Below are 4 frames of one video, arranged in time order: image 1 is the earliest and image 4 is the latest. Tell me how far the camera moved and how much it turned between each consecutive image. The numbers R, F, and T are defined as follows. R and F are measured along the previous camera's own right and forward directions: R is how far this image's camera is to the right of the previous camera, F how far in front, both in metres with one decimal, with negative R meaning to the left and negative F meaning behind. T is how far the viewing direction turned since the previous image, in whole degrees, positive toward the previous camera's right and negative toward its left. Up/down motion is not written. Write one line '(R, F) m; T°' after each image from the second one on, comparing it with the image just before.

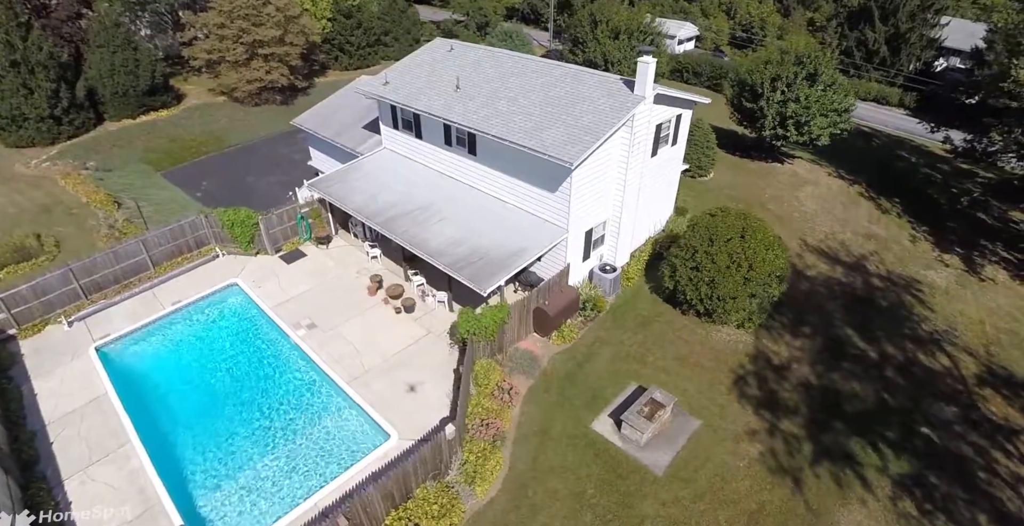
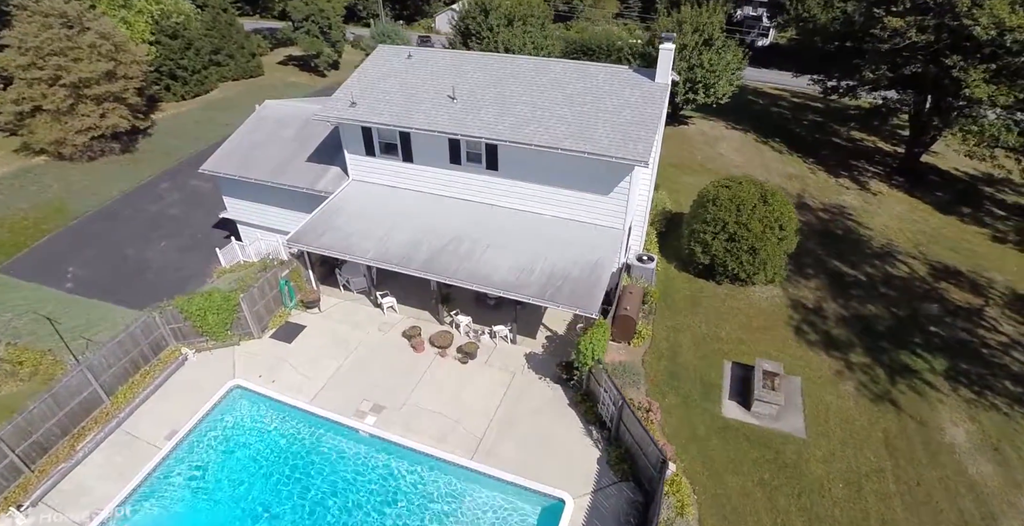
(-7.4, +2.5) m; +17°
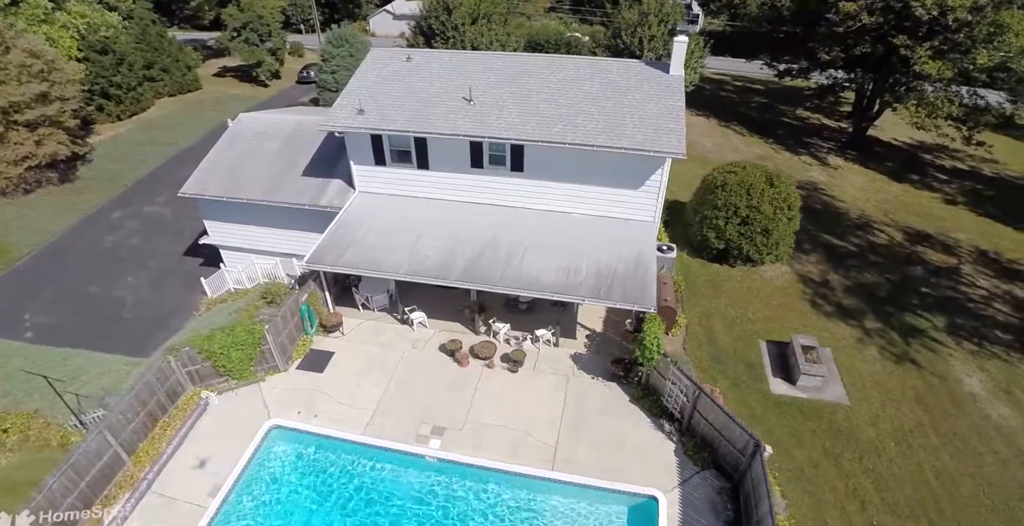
(-3.4, +0.5) m; +7°
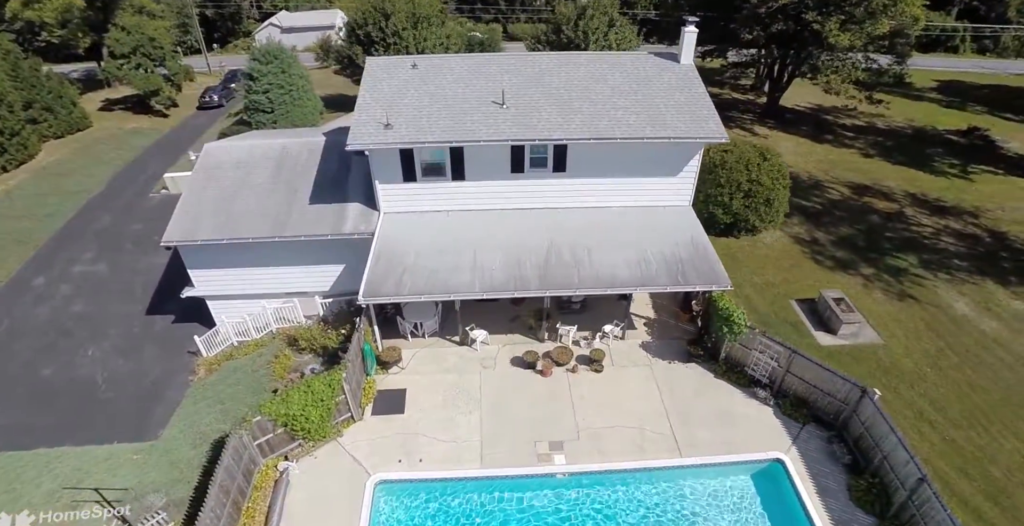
(-5.6, +0.6) m; +11°
